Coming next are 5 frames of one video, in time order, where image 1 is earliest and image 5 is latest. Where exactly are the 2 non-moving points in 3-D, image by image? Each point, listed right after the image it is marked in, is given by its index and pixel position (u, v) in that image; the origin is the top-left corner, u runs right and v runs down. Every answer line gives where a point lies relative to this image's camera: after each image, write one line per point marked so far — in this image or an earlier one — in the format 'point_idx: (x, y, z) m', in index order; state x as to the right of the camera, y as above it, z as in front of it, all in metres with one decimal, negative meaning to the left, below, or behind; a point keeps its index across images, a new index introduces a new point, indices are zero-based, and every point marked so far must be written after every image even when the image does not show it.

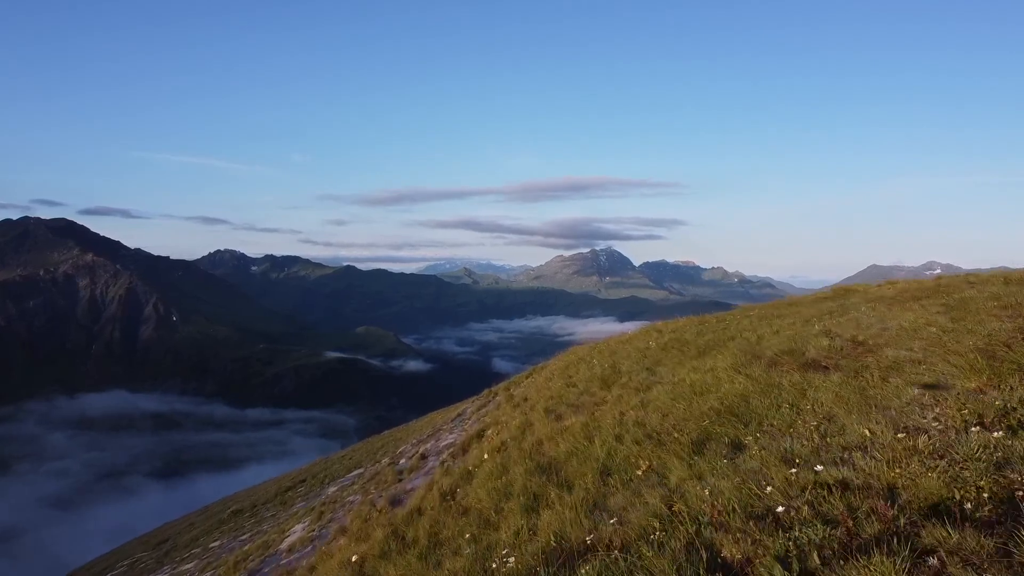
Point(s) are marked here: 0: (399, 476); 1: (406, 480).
0: (-3.8, -6.2, +17.1) m
1: (-3.1, -5.5, +14.8) m
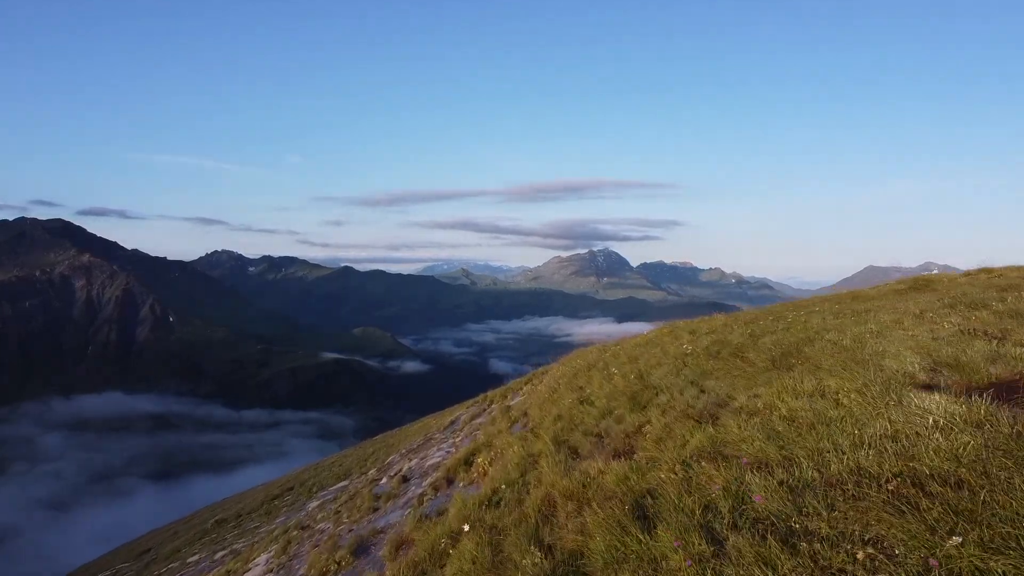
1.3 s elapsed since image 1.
0: (-3.9, -6.0, +14.5) m
1: (-3.2, -5.3, +12.3) m
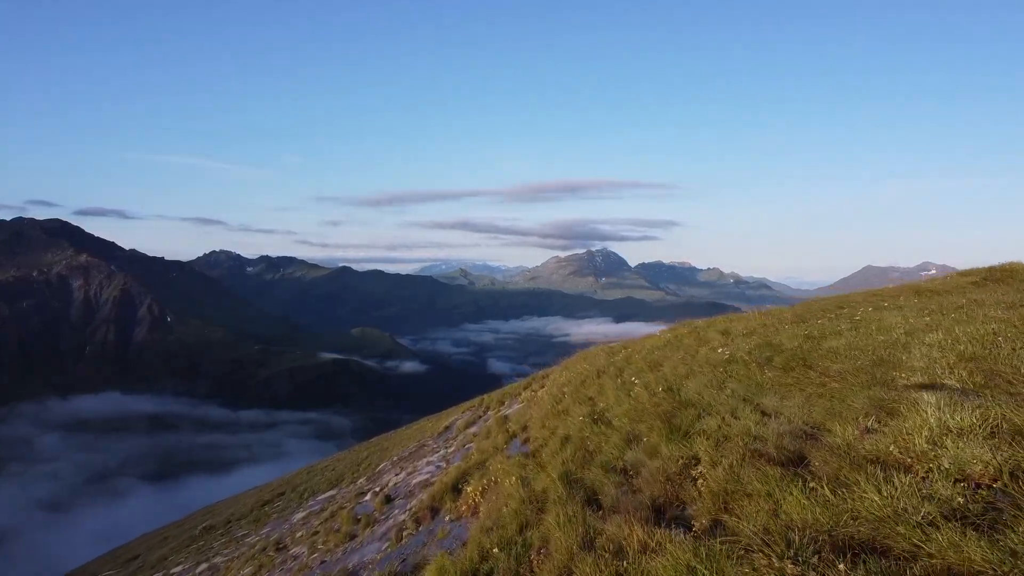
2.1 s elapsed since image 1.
0: (-3.9, -5.9, +12.8) m
1: (-3.2, -5.2, +10.6) m
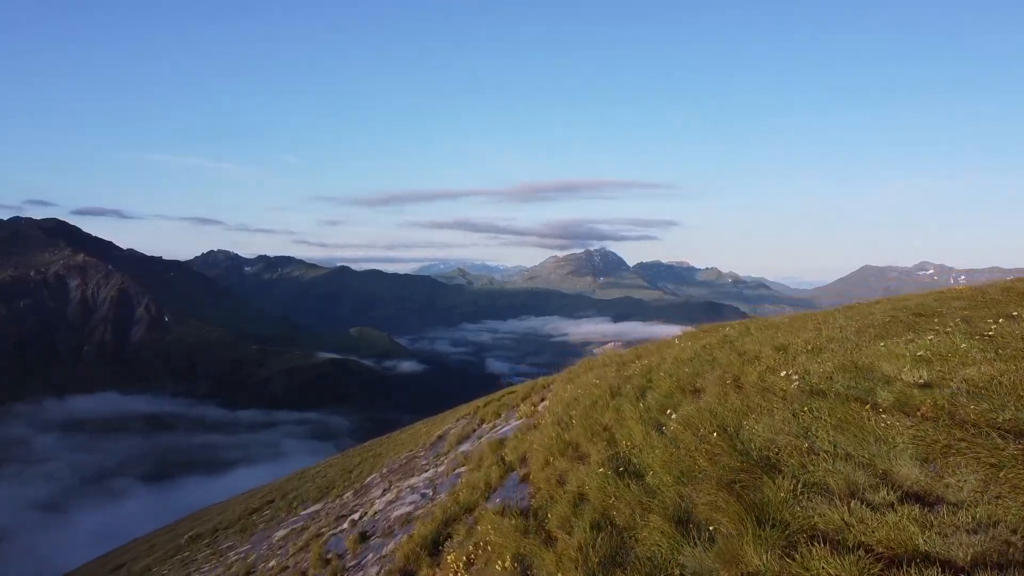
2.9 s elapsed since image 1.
0: (-4.0, -5.9, +10.9) m
1: (-3.3, -5.2, +8.7) m
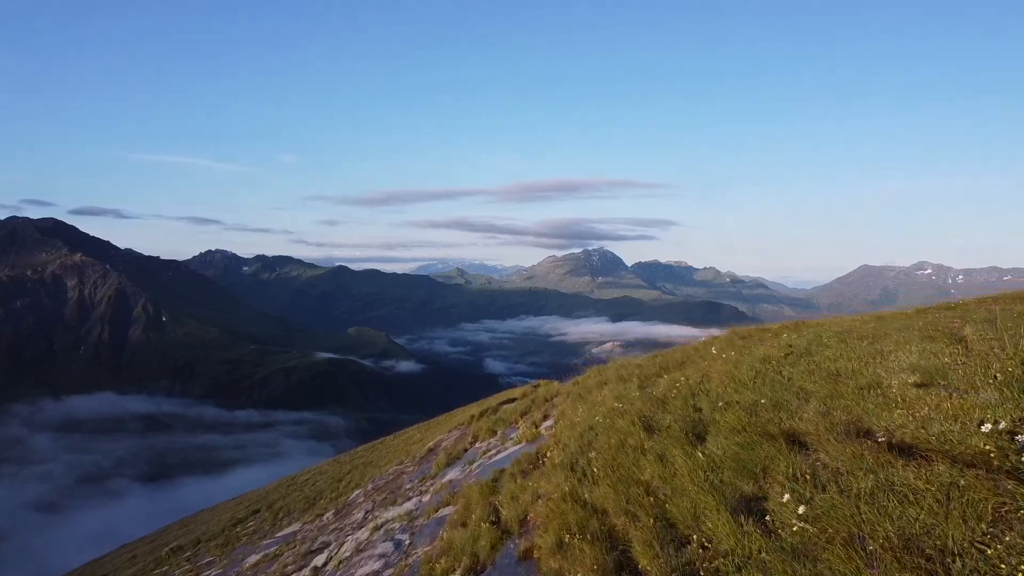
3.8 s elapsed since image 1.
0: (-4.0, -5.8, +8.4) m
1: (-3.3, -5.2, +6.1) m
